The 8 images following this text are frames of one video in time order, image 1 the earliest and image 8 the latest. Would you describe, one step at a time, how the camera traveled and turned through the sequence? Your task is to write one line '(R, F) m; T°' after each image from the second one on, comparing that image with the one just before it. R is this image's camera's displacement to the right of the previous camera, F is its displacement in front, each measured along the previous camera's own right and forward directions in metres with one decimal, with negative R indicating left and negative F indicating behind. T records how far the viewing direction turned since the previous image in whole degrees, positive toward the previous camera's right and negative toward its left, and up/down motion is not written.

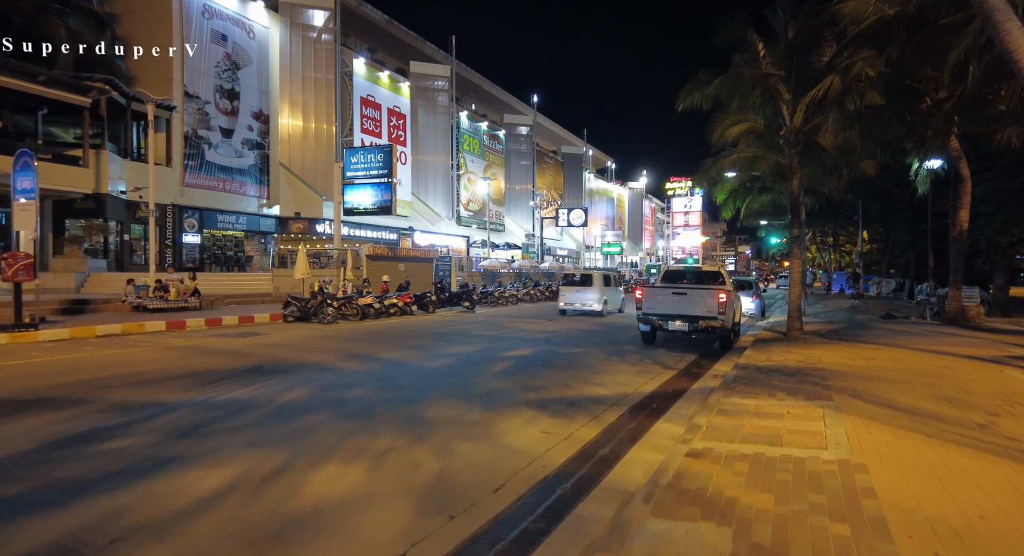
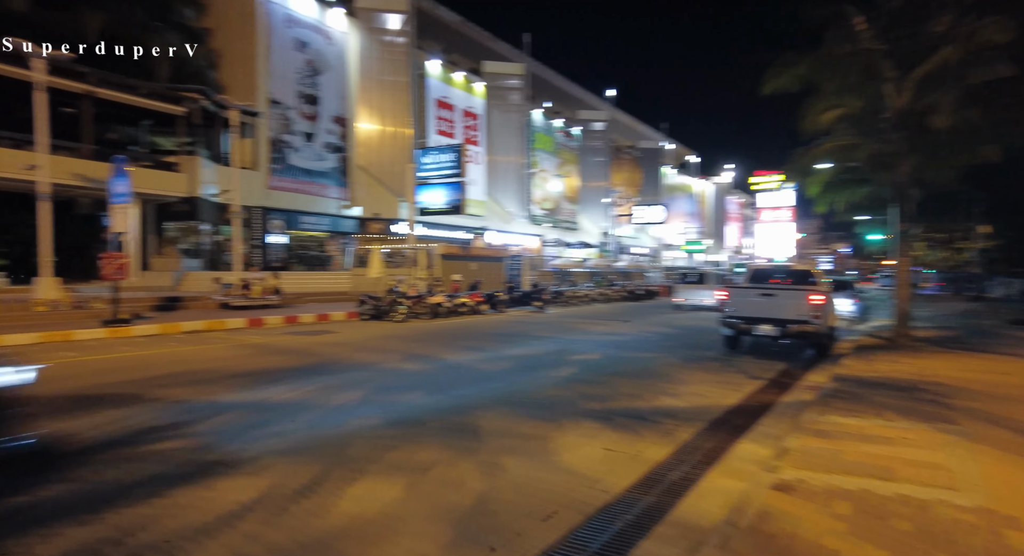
(+0.2, +0.6) m; -8°
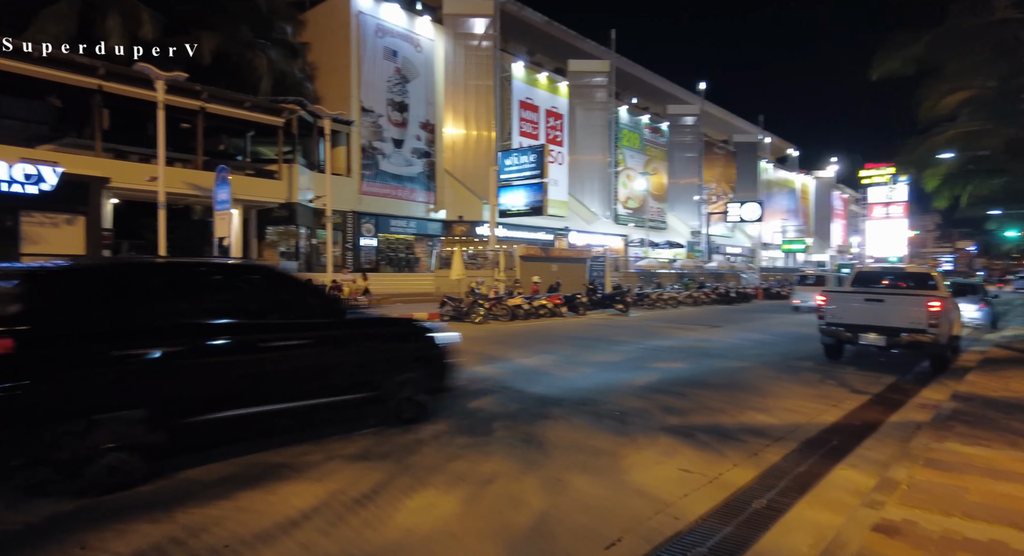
(+0.2, +0.2) m; -9°
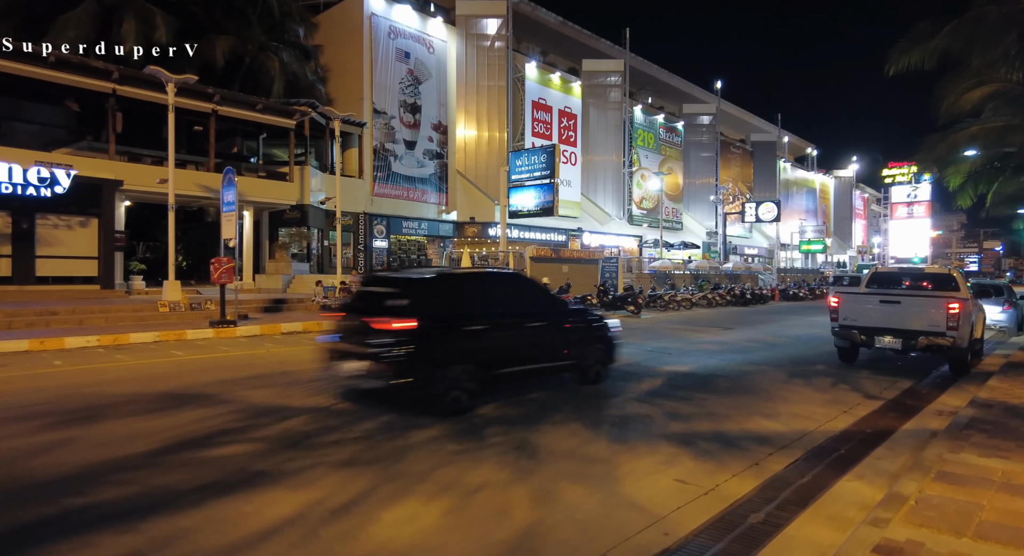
(+0.2, +0.2) m; -2°
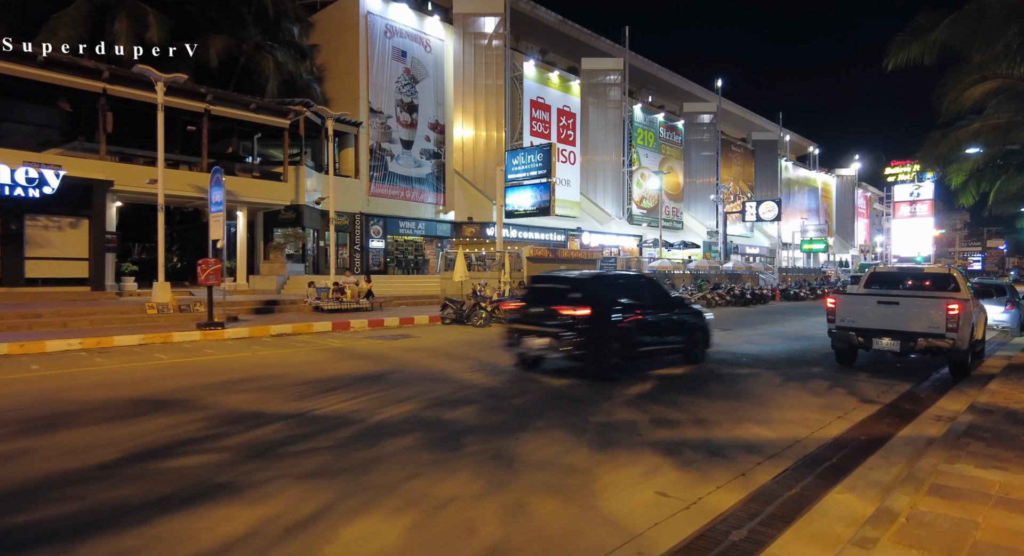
(+0.3, +0.2) m; 0°
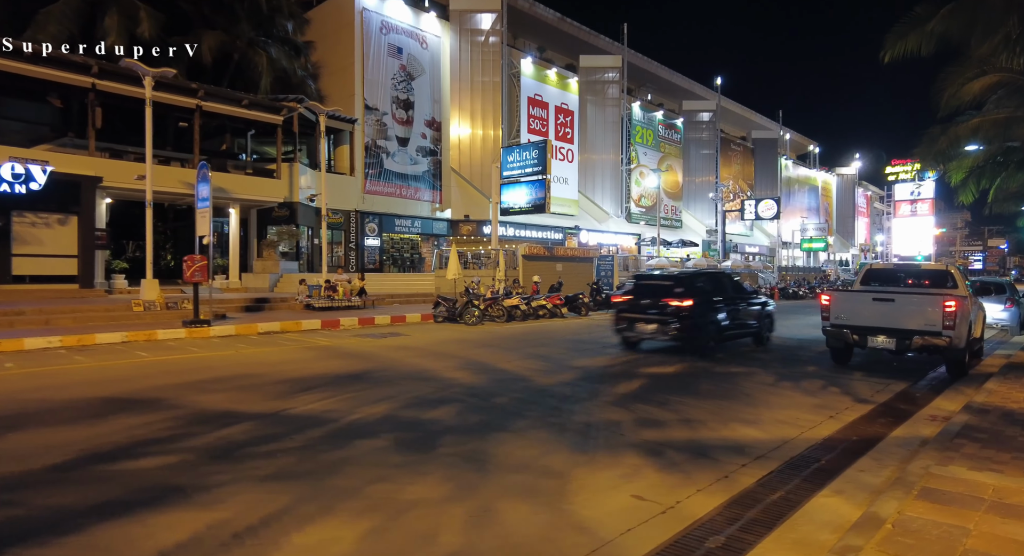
(+0.2, +0.2) m; 0°
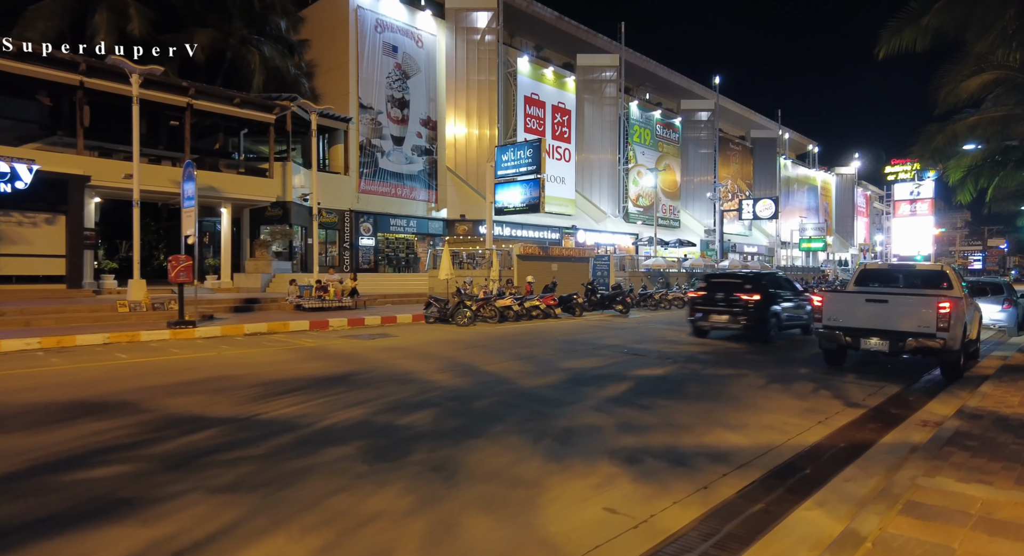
(+0.2, +0.2) m; 0°
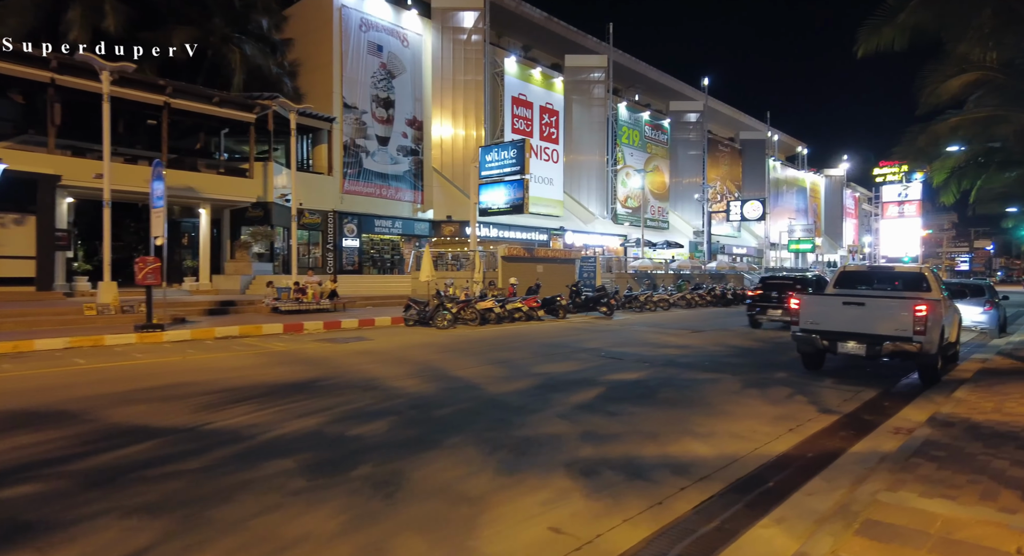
(+0.4, +0.2) m; +1°
